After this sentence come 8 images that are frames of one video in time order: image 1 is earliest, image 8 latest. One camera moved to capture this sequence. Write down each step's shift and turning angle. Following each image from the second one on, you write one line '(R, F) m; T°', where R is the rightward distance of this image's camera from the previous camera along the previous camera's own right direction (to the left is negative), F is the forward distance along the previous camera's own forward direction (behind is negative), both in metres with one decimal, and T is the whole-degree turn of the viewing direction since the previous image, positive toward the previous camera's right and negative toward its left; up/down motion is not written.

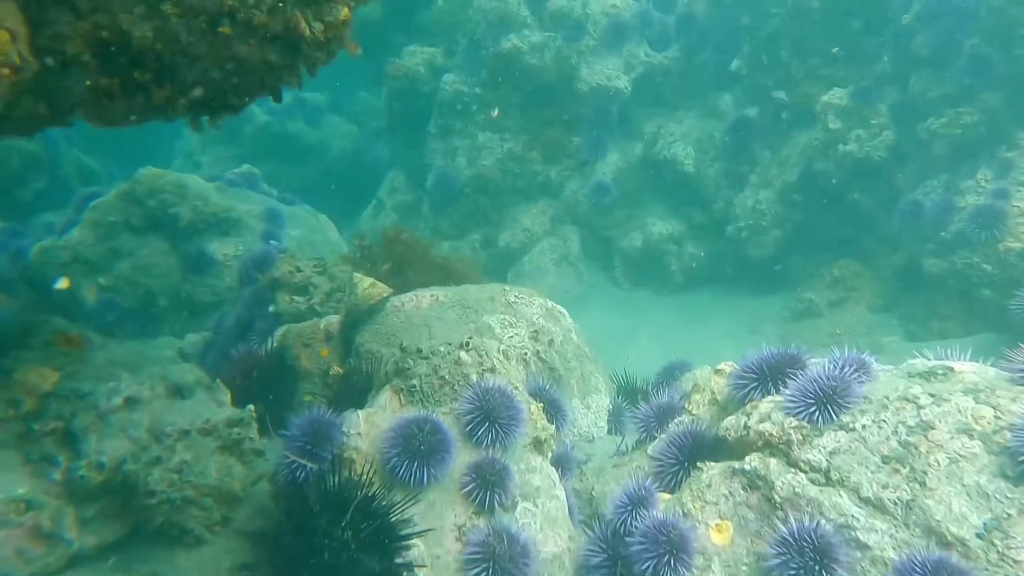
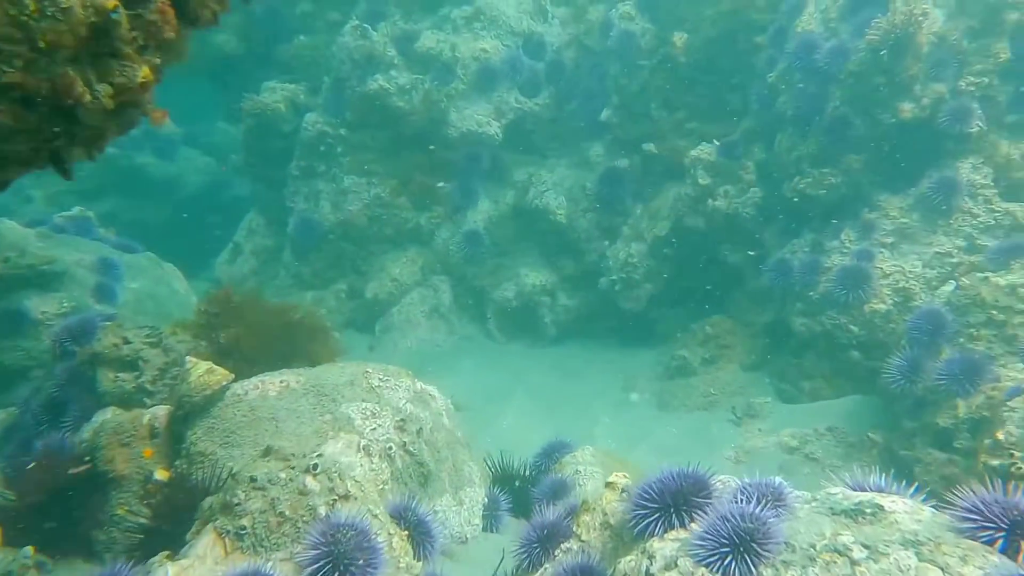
(+0.1, +0.5) m; +10°
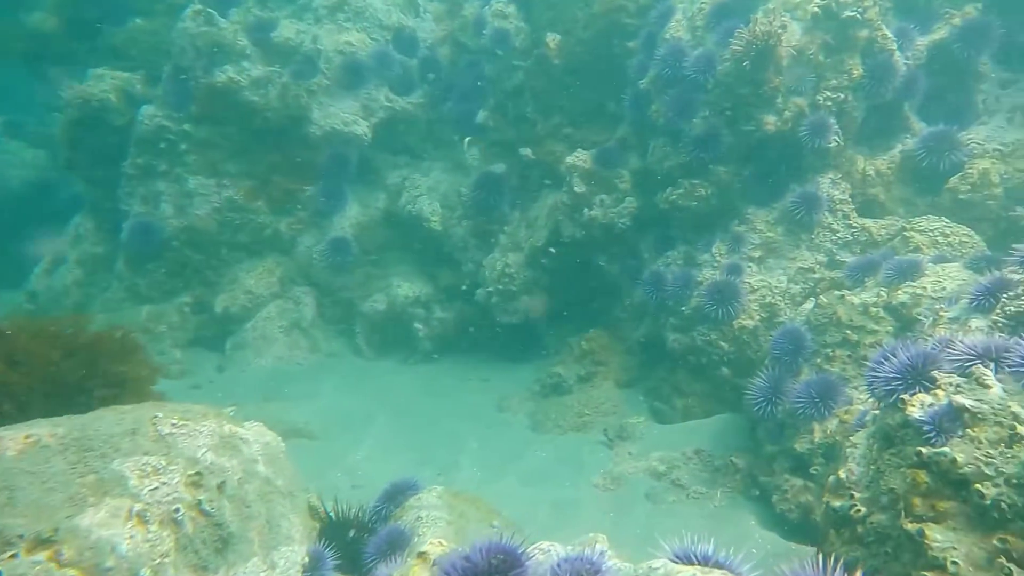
(+0.5, +0.5) m; +7°
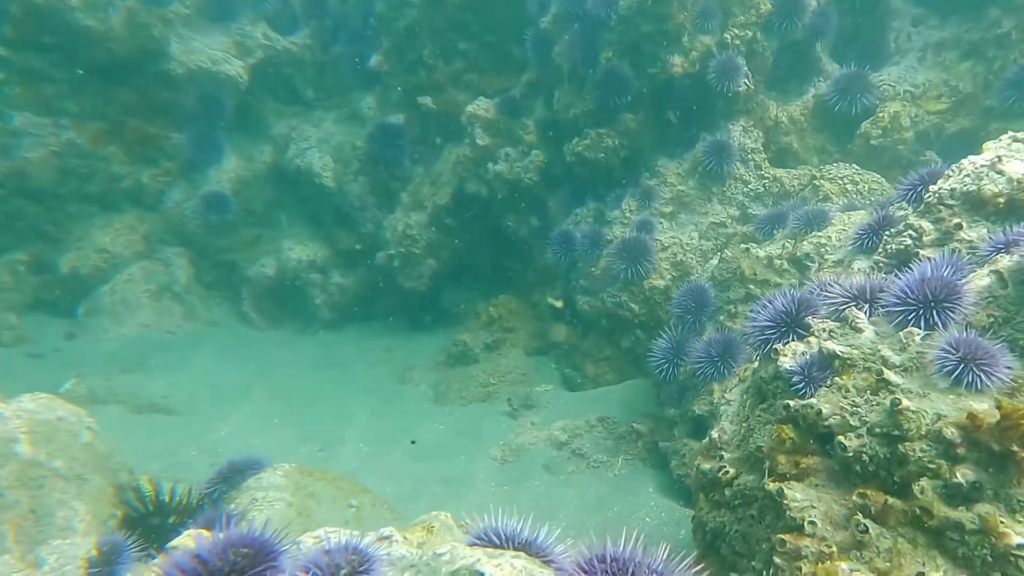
(+0.7, +0.5) m; +3°
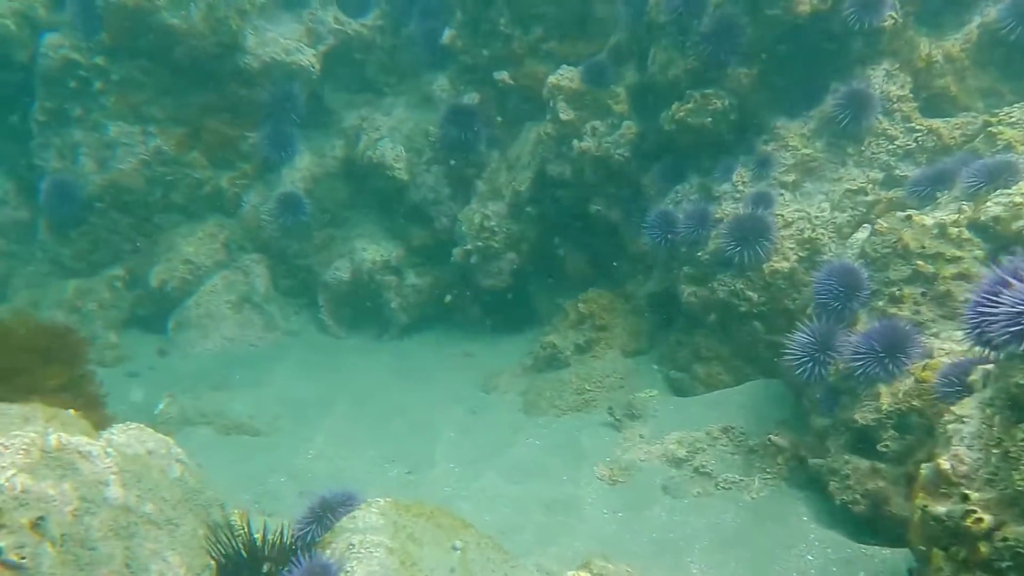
(-0.3, +0.8) m; -5°
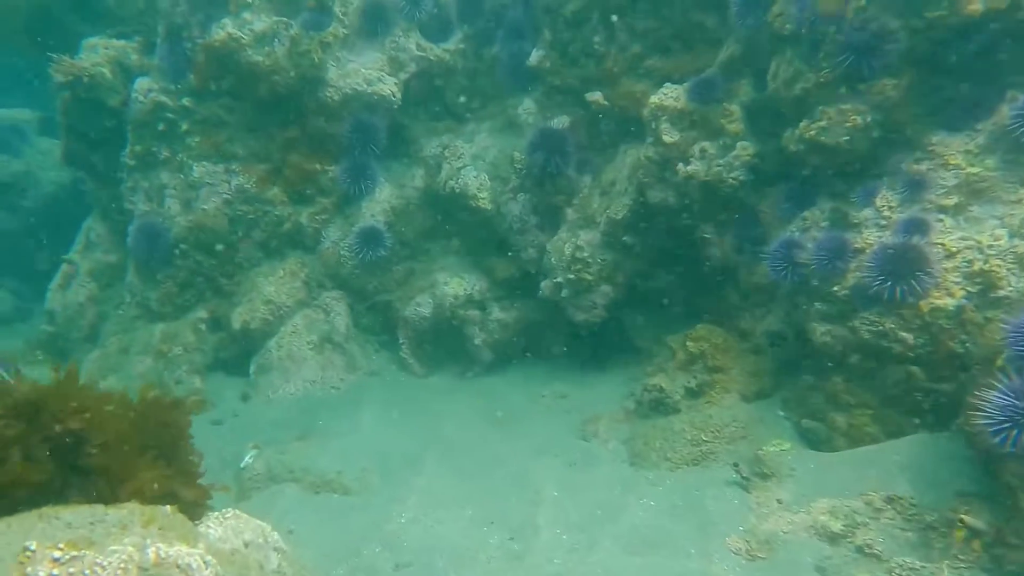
(-0.4, +0.6) m; -5°
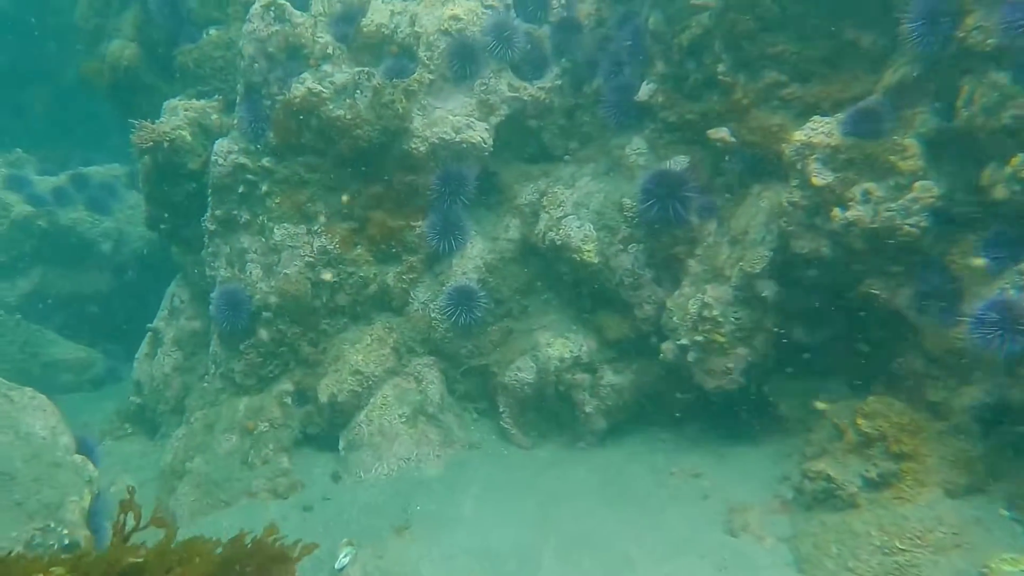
(-0.5, +0.9) m; -5°
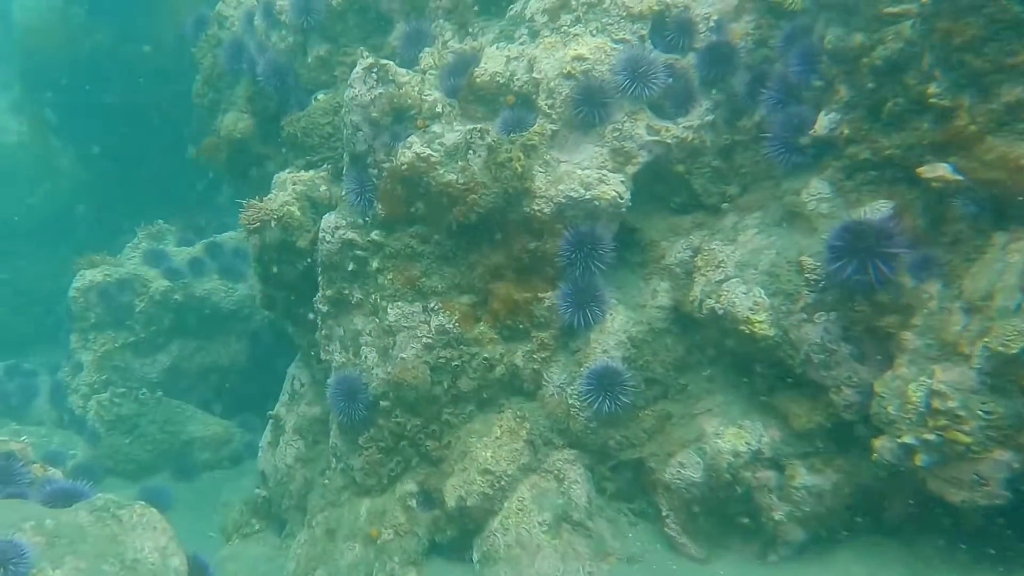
(-0.3, +1.3) m; -10°
